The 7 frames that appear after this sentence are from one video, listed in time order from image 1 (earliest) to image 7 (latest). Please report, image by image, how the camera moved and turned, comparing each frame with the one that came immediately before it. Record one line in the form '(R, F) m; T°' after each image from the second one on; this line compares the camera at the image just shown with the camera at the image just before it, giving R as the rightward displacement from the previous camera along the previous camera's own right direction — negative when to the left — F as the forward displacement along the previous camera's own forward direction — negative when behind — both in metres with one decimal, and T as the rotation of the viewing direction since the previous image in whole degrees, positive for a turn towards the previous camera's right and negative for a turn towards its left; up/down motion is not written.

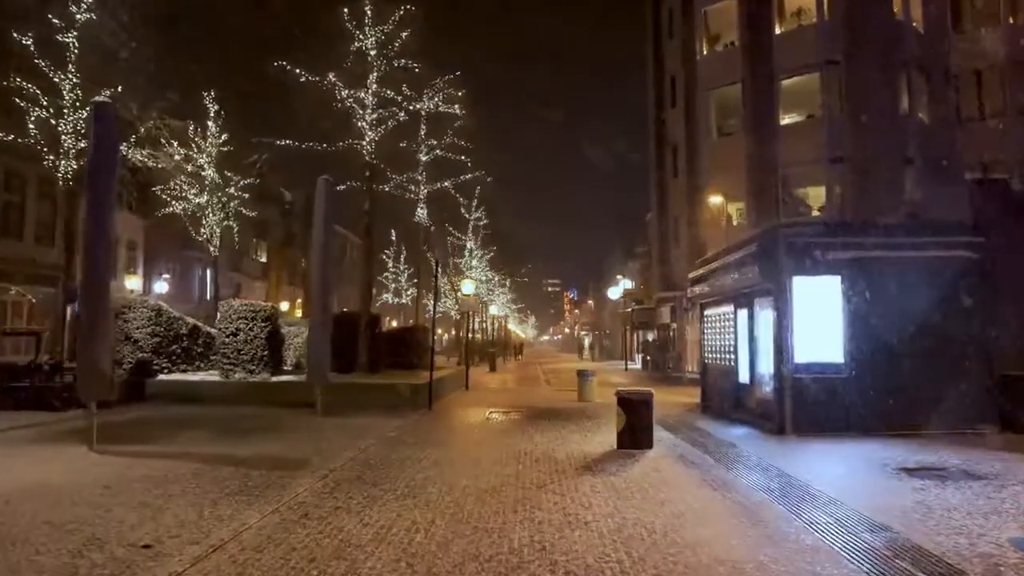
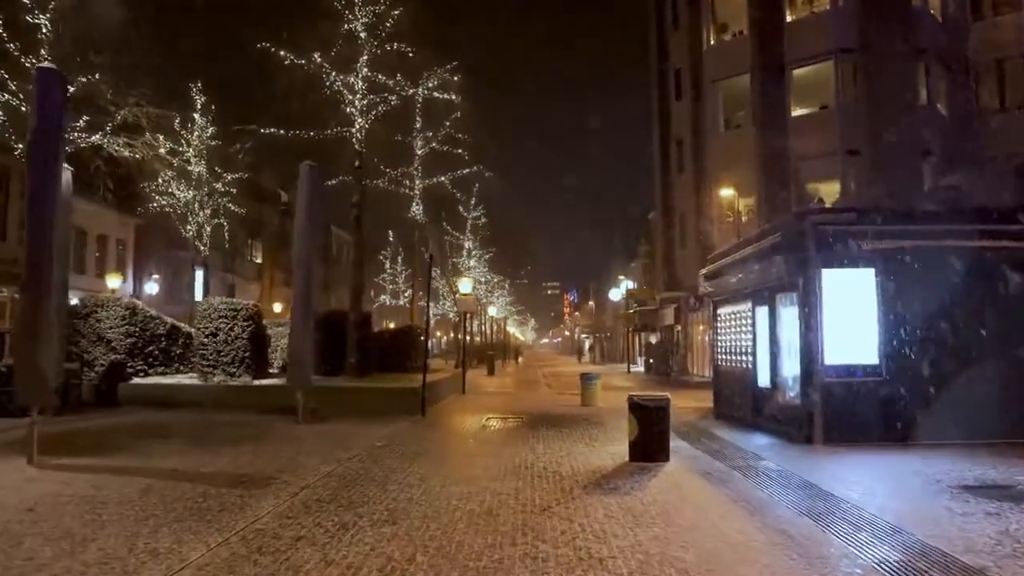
(0.0, +1.6) m; 0°
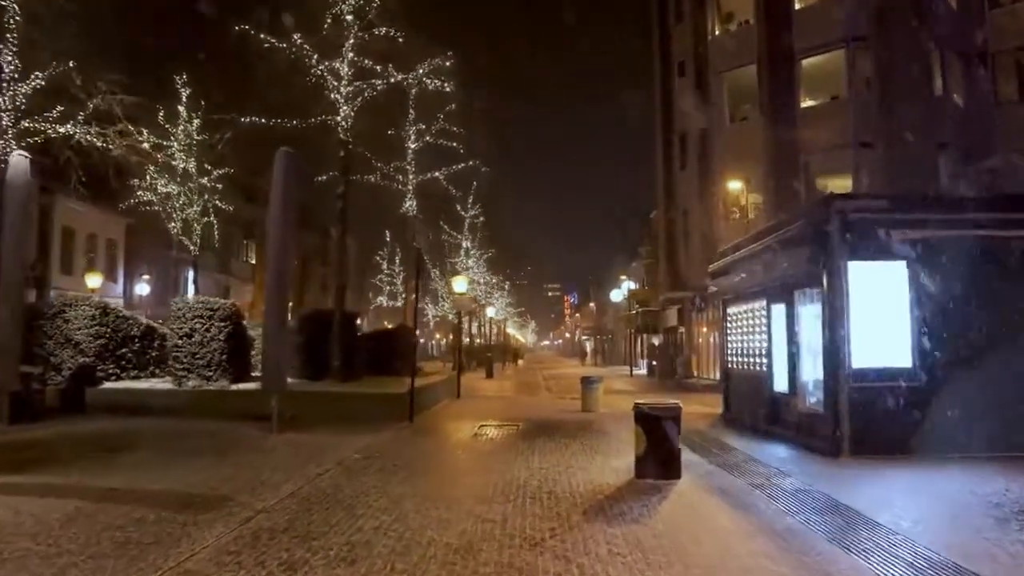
(+0.1, +1.5) m; 0°
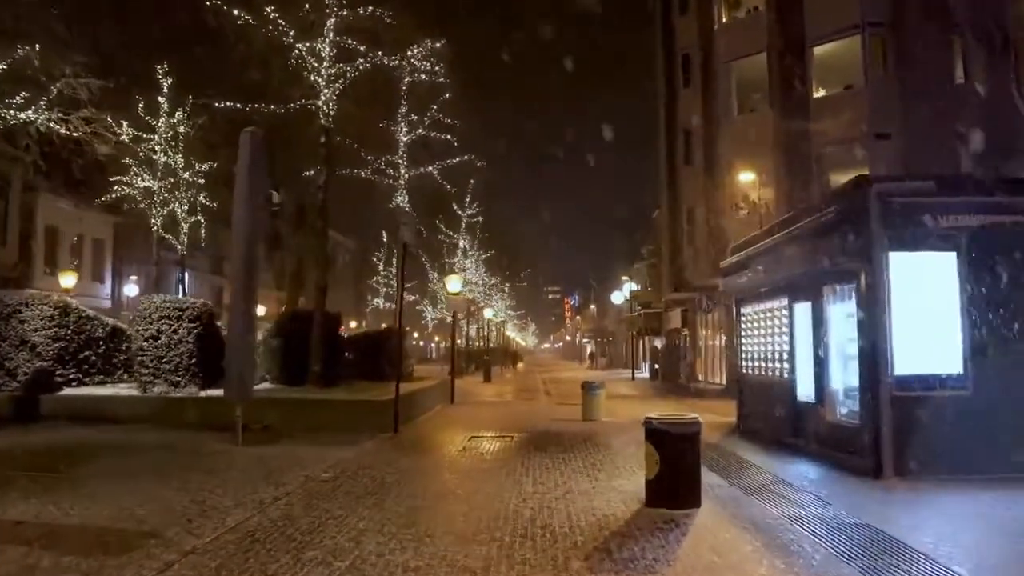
(+0.1, +1.7) m; 0°
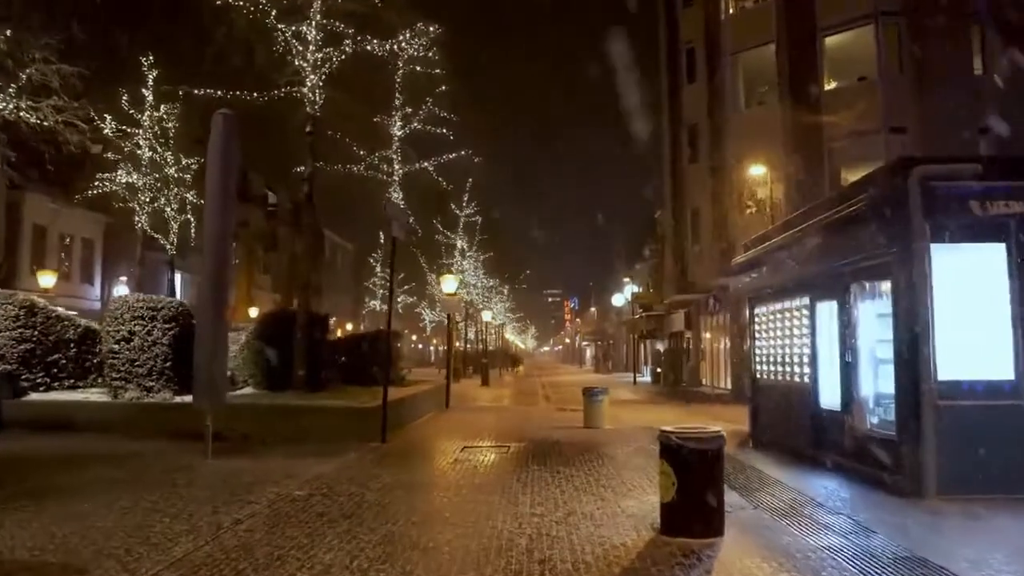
(+0.1, +1.3) m; 0°
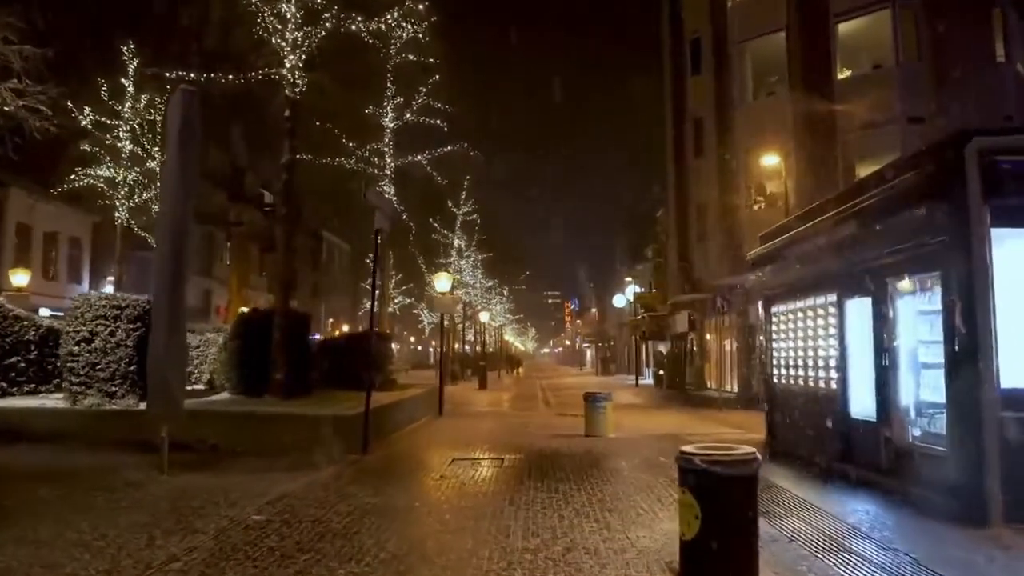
(+0.1, +1.5) m; 0°
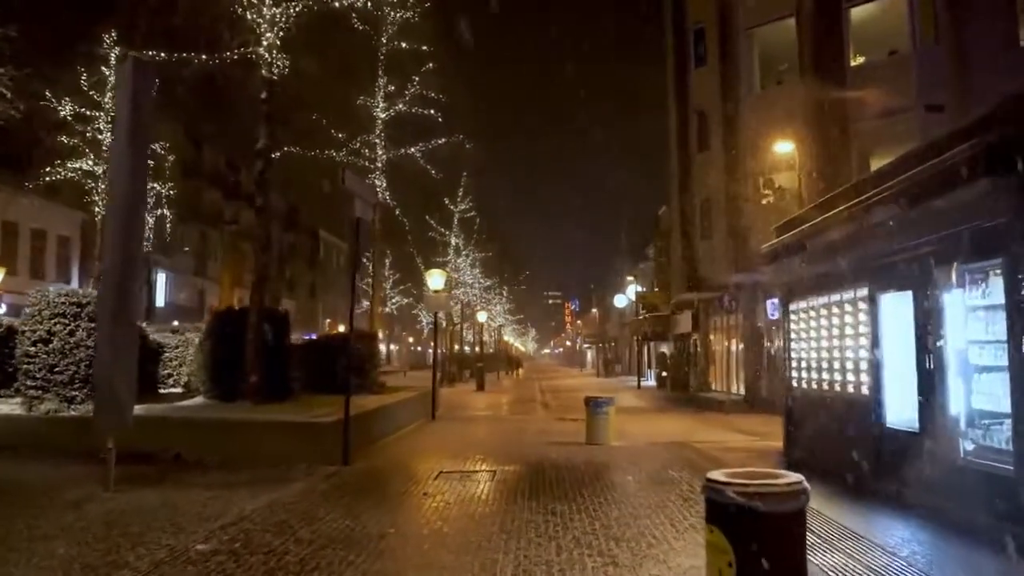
(+0.1, +1.4) m; 0°
